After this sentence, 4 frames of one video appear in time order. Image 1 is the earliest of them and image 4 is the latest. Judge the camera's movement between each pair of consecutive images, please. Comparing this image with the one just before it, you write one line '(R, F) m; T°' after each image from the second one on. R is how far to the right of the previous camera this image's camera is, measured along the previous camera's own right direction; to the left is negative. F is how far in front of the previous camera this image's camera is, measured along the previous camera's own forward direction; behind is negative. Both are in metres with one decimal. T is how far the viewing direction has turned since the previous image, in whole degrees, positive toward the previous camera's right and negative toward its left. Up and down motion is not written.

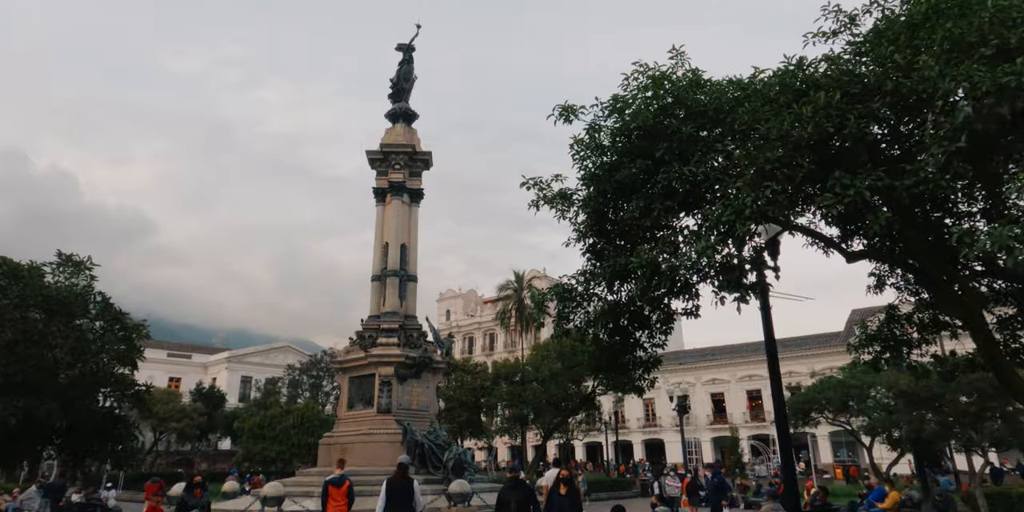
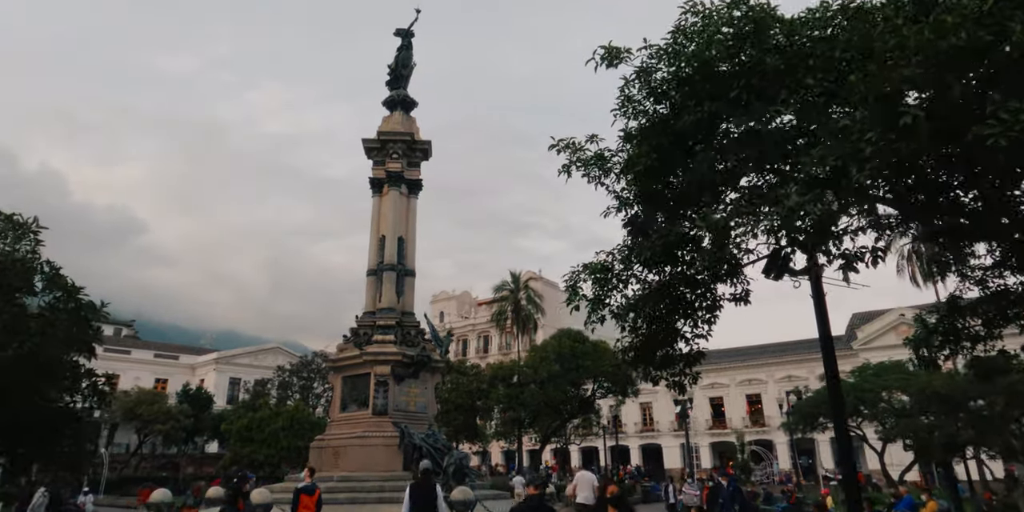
(-0.3, +1.1) m; +1°
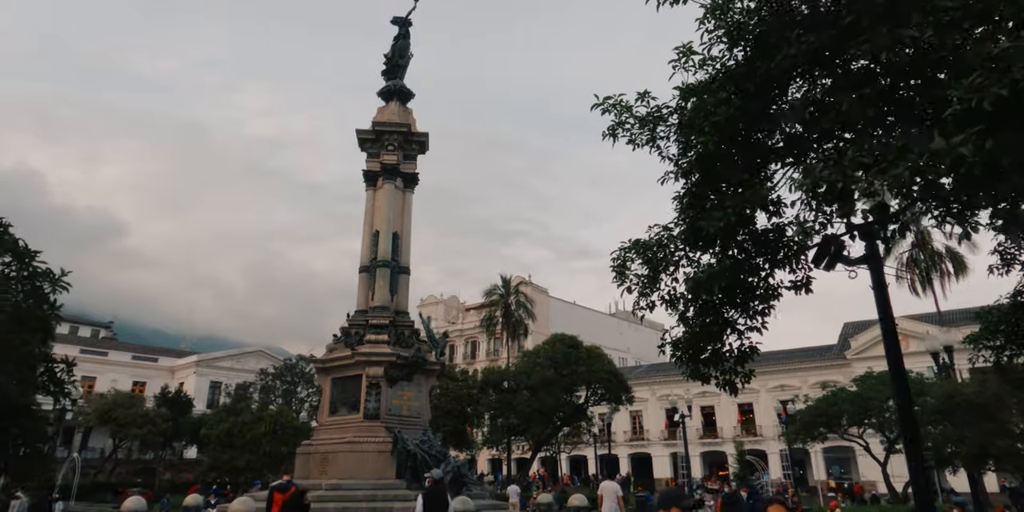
(-0.4, +0.9) m; +1°
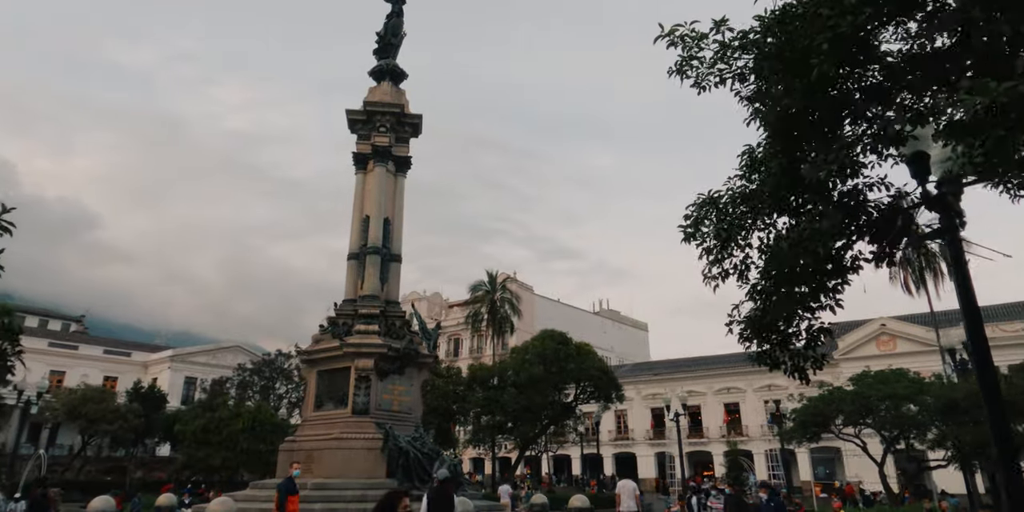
(-0.5, +0.9) m; +2°
